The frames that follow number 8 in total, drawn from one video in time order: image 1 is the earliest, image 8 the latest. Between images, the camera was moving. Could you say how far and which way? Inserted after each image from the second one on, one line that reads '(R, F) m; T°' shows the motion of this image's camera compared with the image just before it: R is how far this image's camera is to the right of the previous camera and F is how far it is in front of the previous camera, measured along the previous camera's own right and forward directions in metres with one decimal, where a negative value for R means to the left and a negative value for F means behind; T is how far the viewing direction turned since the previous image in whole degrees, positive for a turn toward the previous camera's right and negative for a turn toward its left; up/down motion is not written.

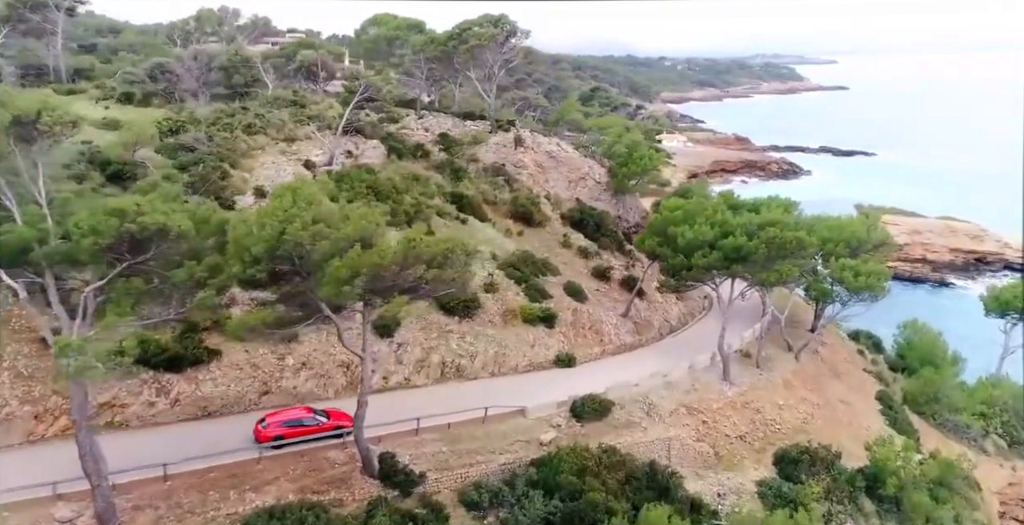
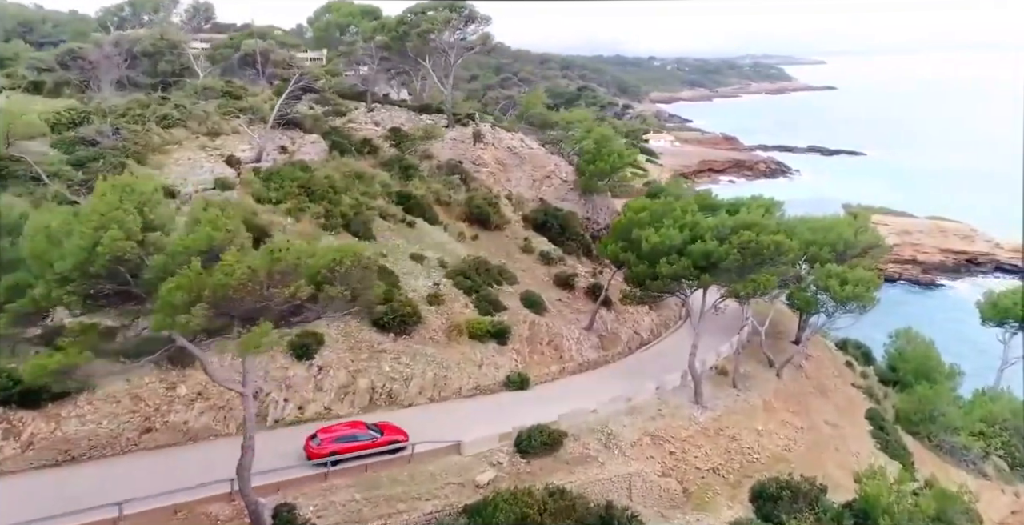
(+1.7, +2.9) m; +1°
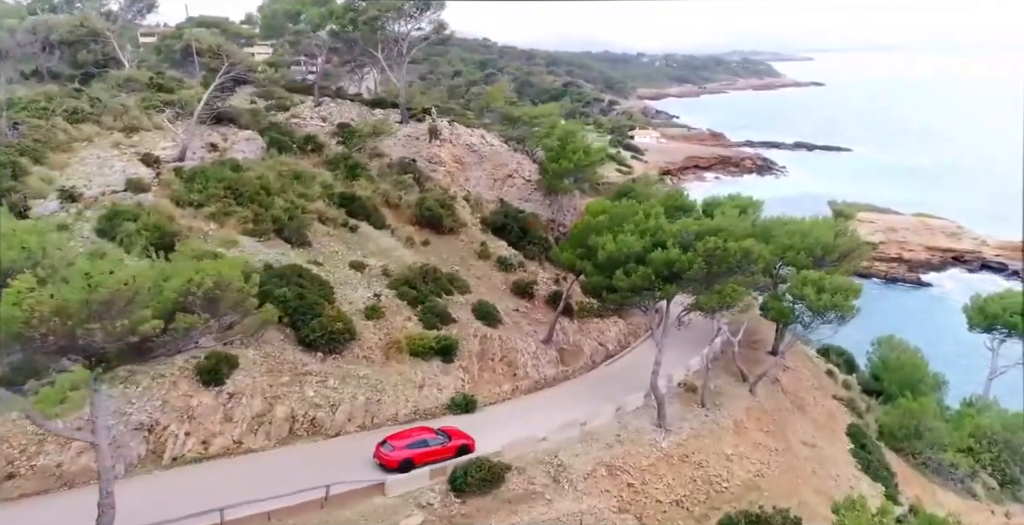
(+1.5, +2.2) m; +1°
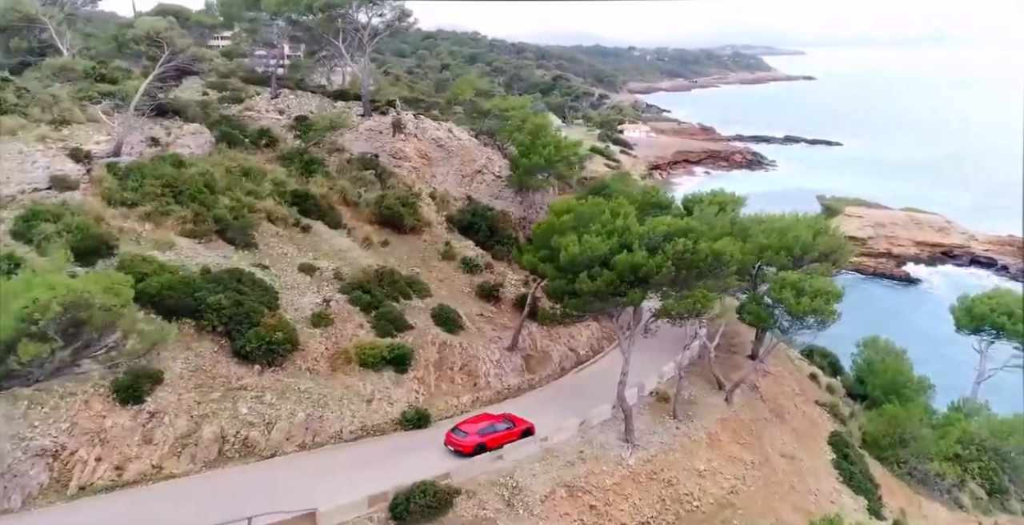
(+1.1, +1.5) m; +1°
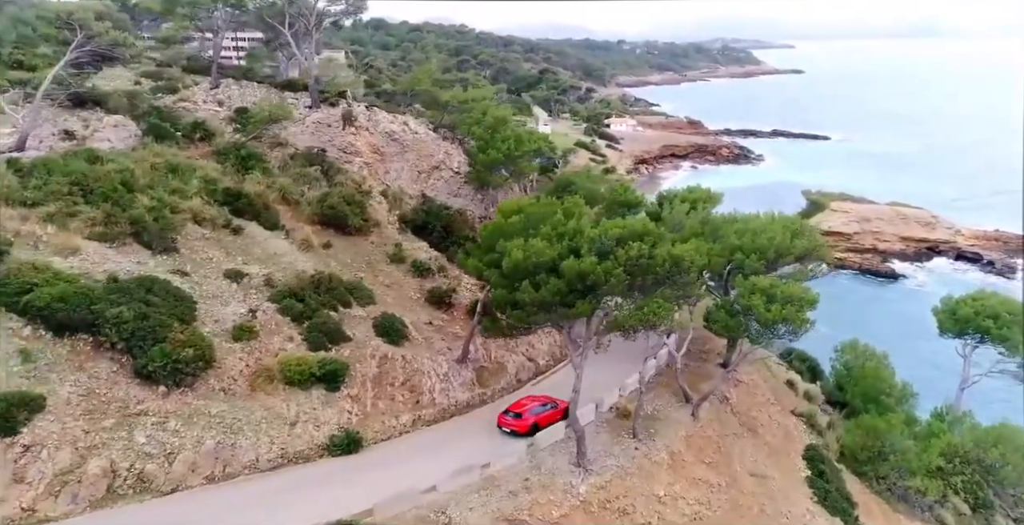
(+1.4, +1.8) m; +1°
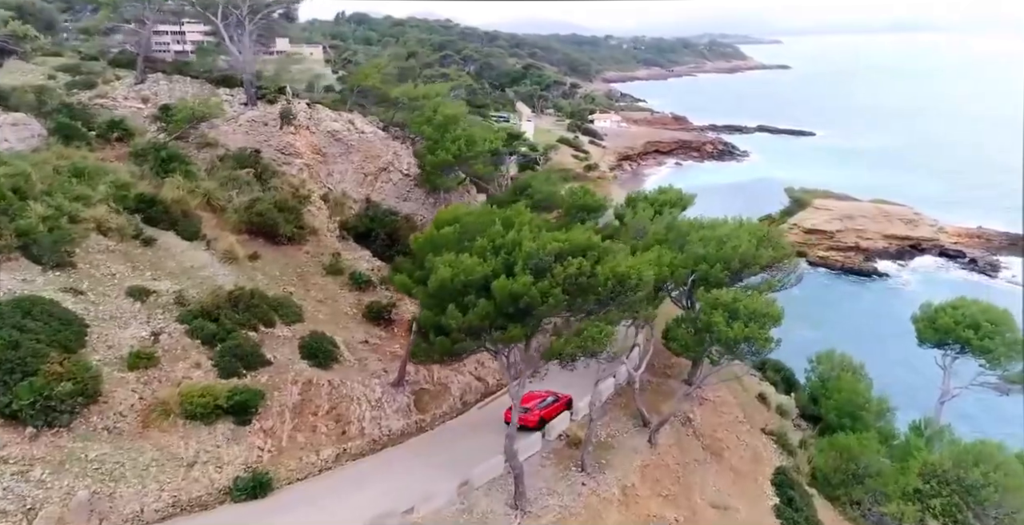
(+1.5, +1.9) m; +1°
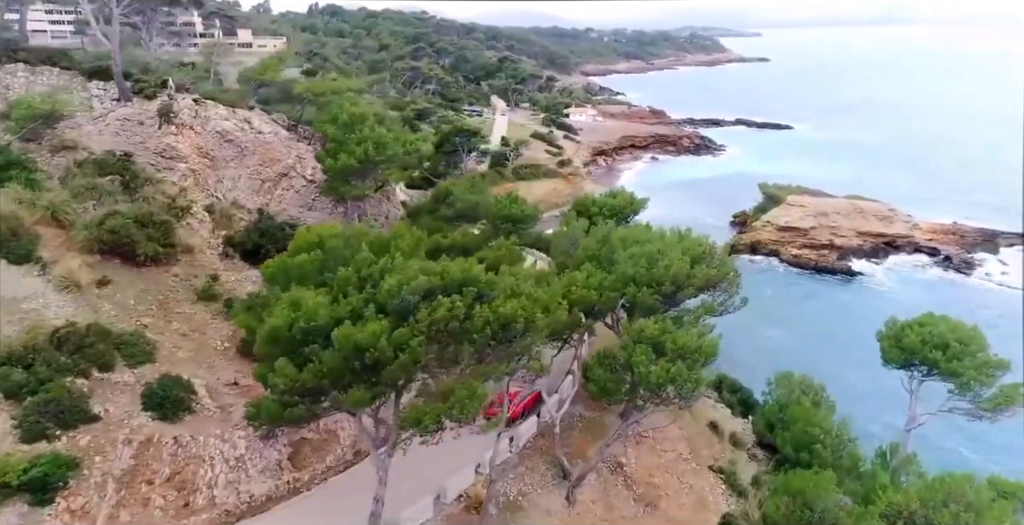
(+2.4, +3.0) m; +2°
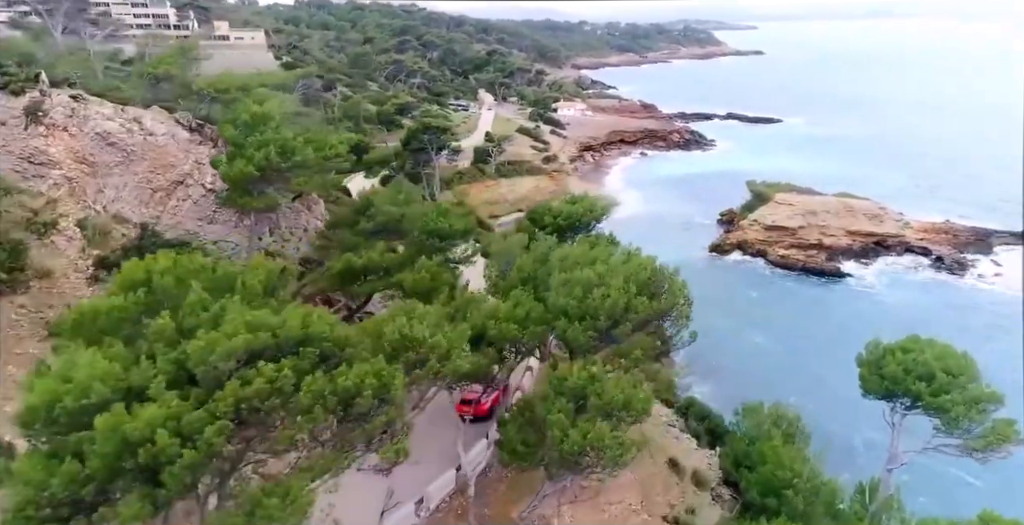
(+2.2, +2.9) m; 0°
